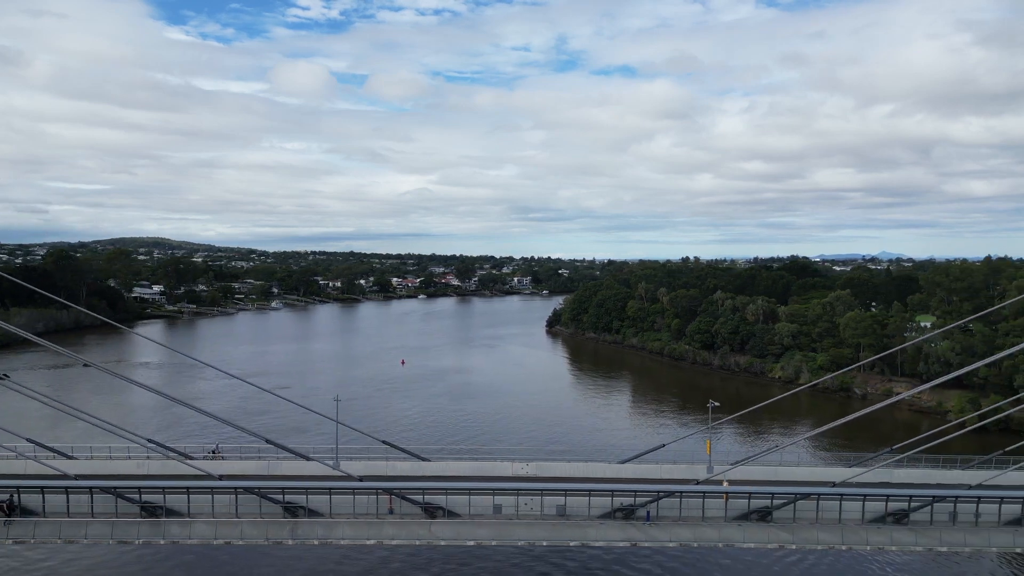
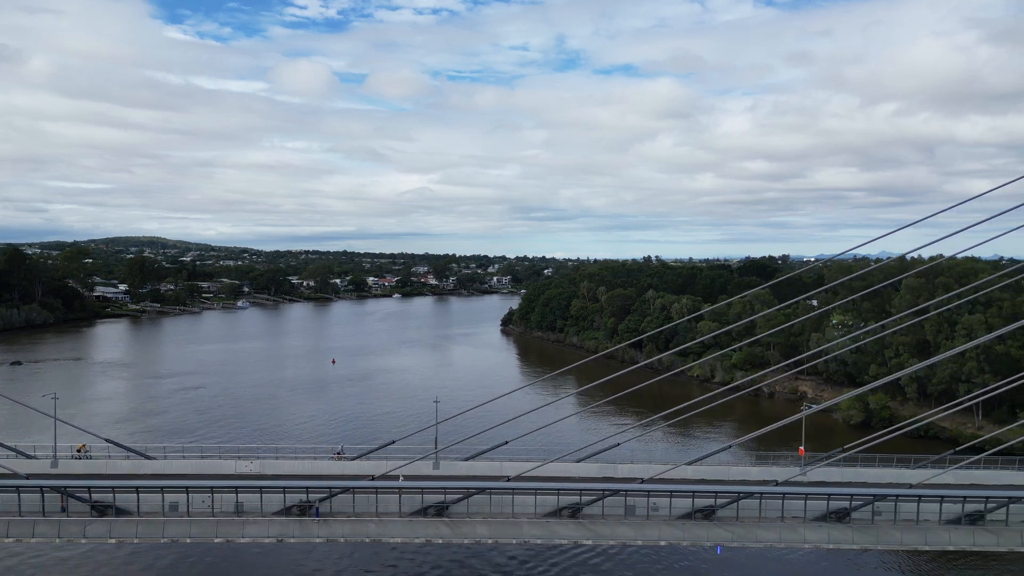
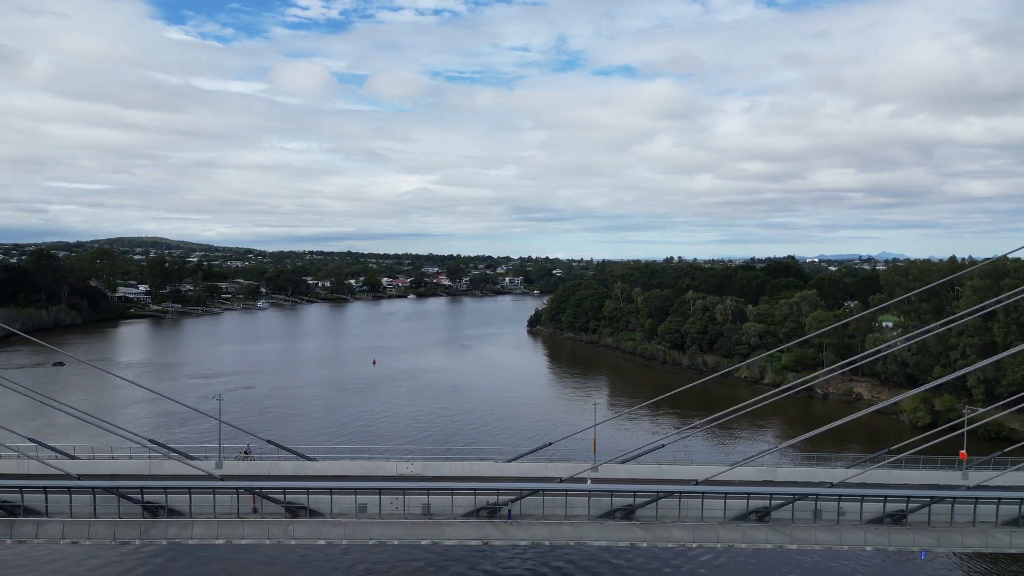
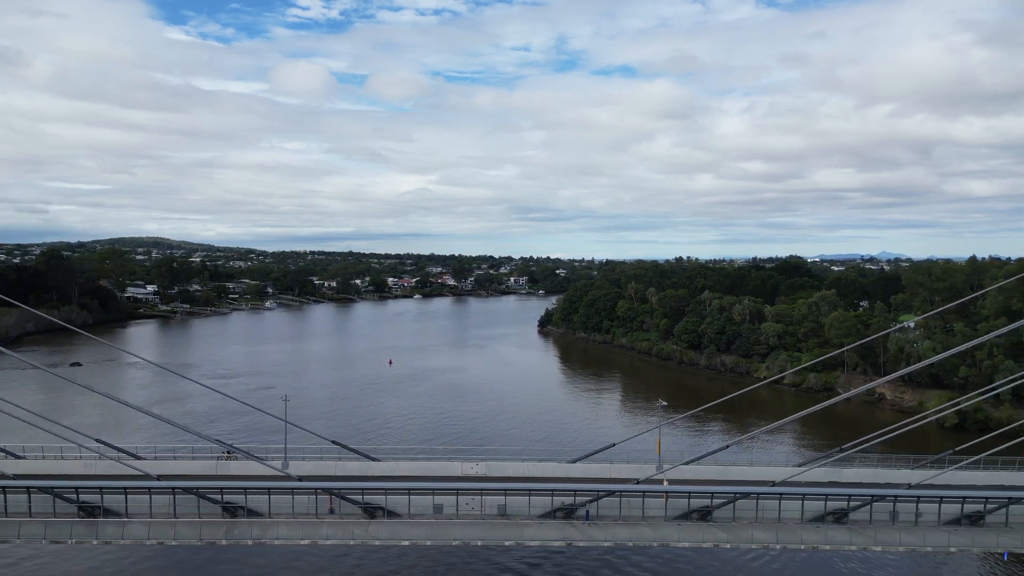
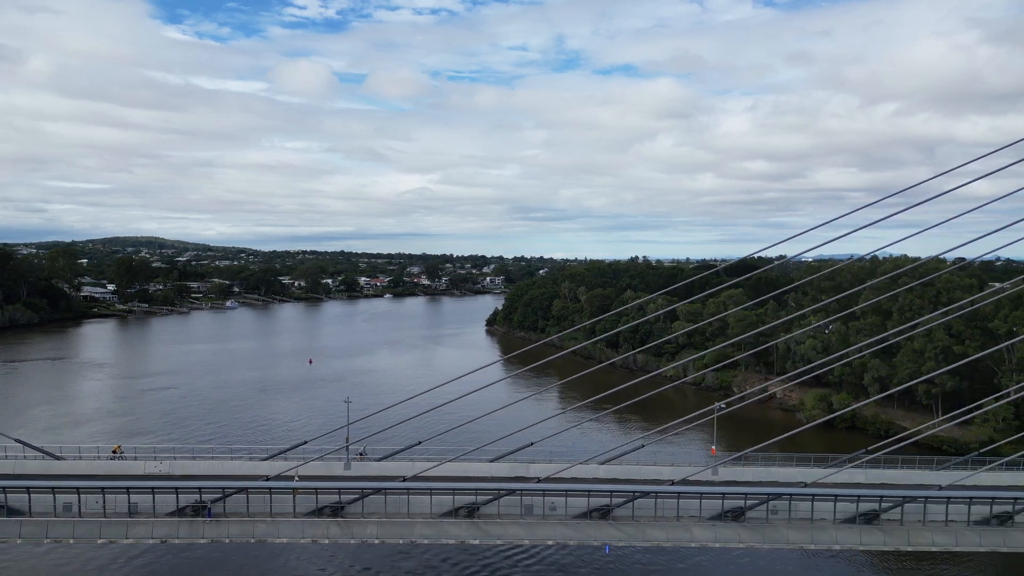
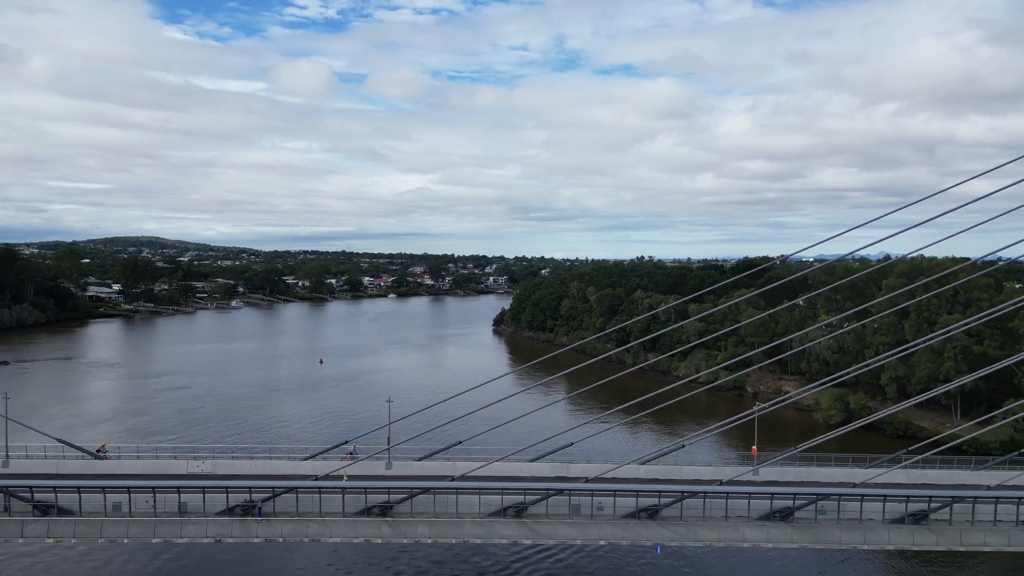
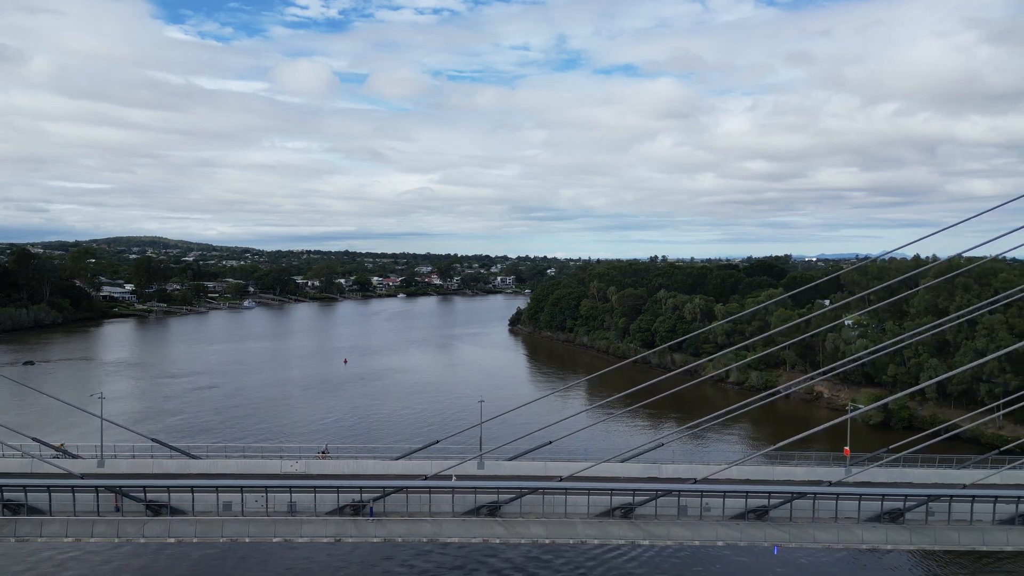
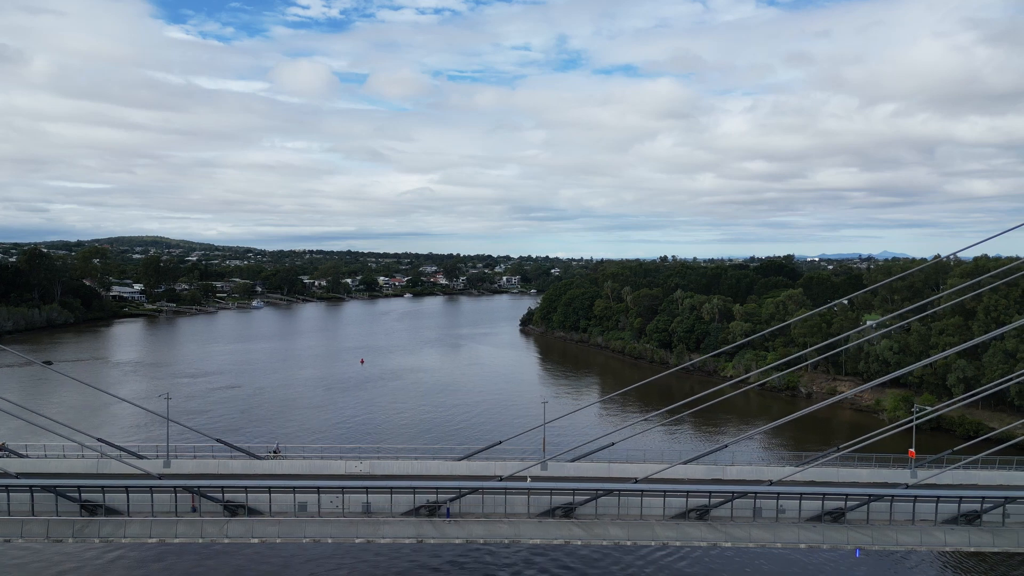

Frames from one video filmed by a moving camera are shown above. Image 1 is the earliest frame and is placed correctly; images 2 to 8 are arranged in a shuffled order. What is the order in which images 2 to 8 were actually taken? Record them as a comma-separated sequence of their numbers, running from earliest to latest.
4, 3, 8, 7, 2, 6, 5
